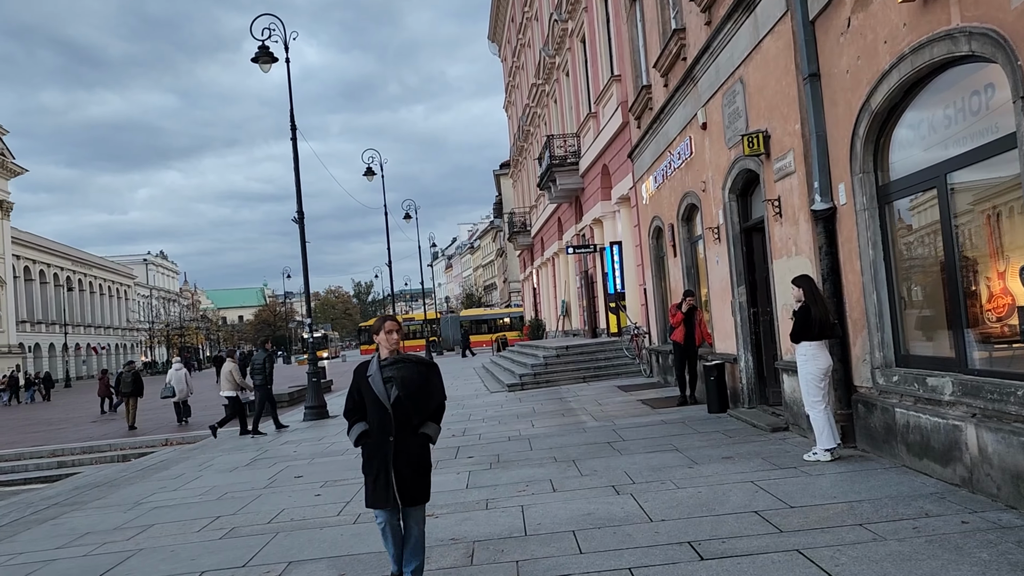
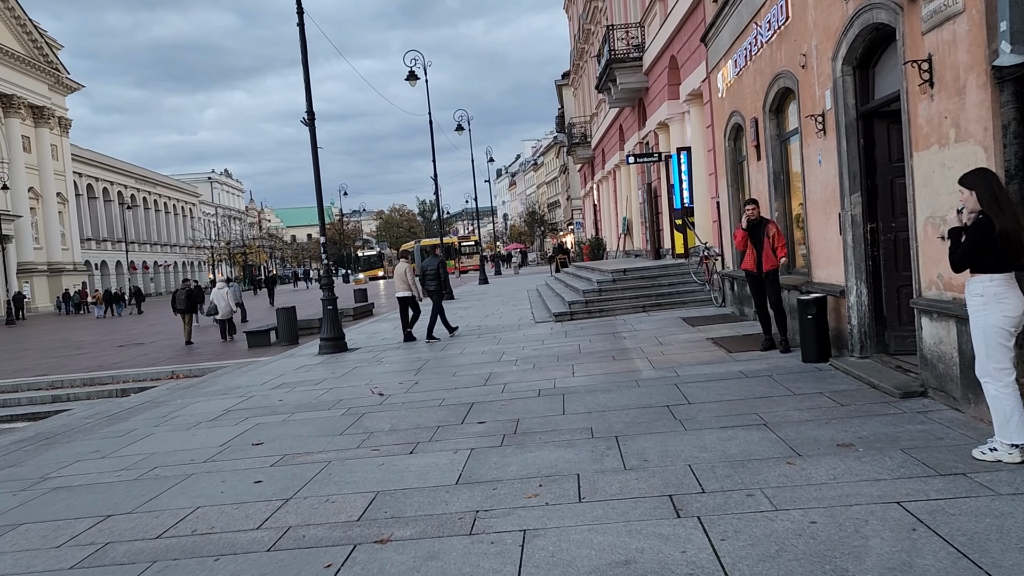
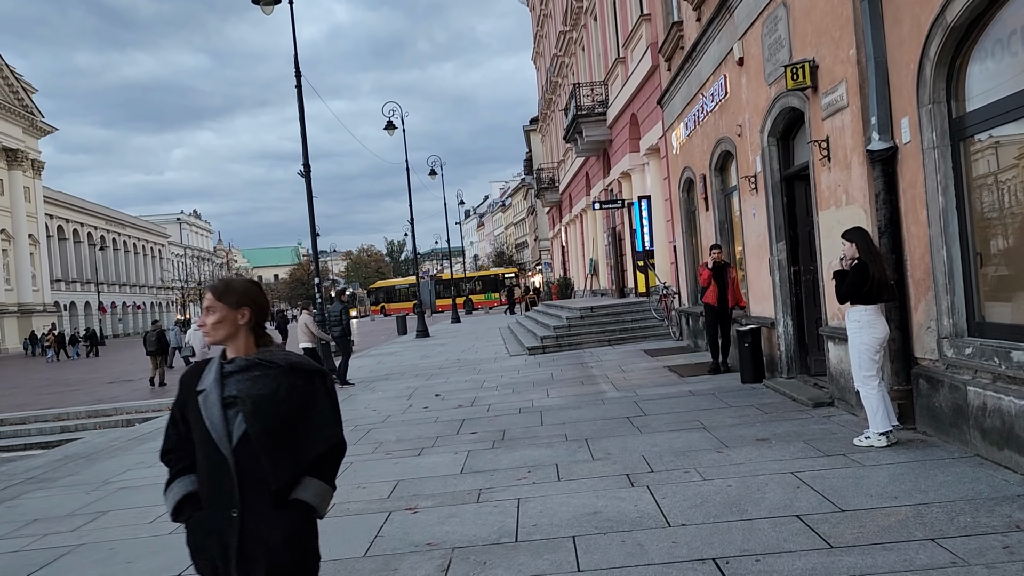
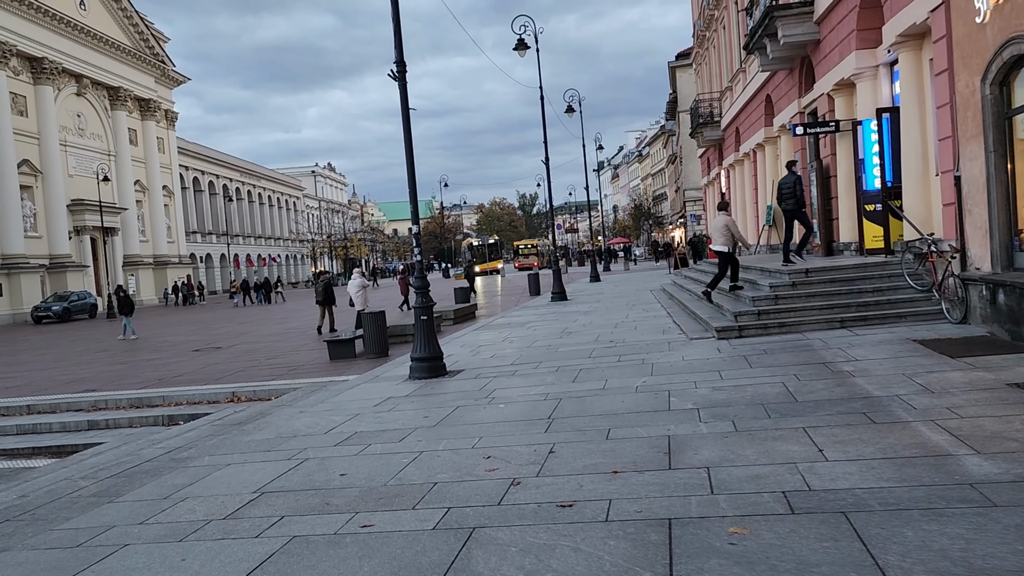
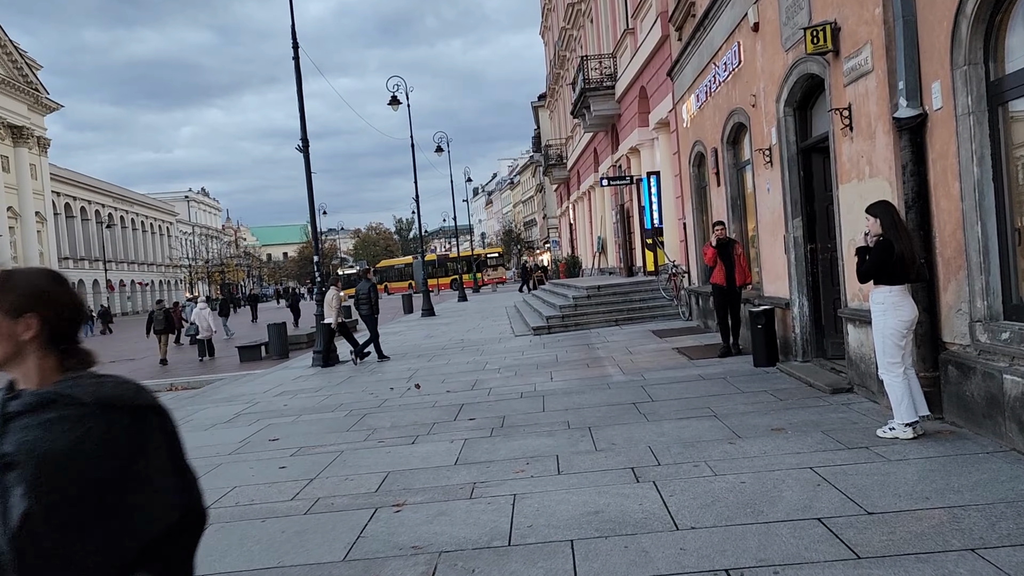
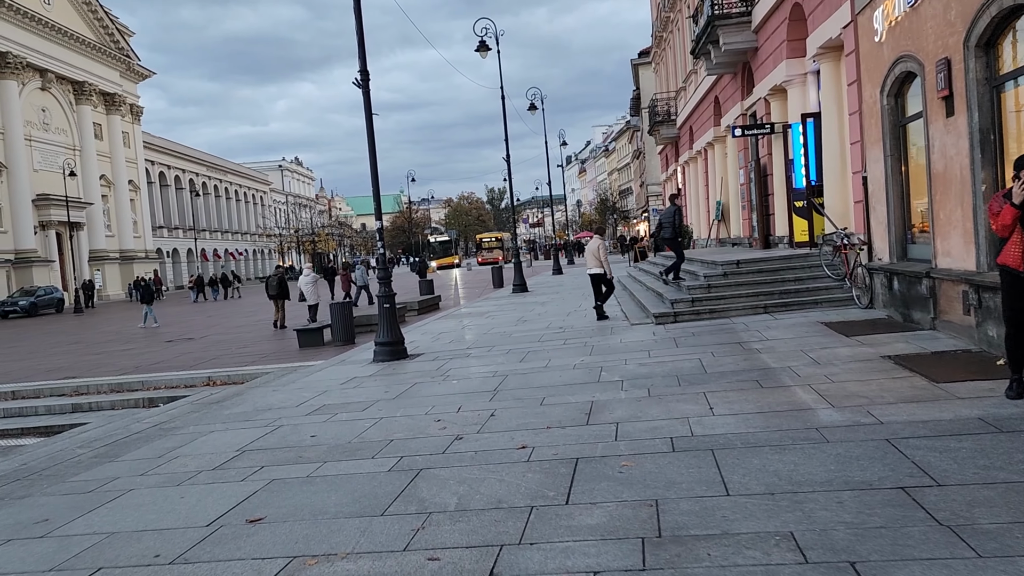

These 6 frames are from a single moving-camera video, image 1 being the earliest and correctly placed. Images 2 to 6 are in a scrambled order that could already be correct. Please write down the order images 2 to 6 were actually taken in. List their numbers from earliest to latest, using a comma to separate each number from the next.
3, 5, 2, 6, 4
